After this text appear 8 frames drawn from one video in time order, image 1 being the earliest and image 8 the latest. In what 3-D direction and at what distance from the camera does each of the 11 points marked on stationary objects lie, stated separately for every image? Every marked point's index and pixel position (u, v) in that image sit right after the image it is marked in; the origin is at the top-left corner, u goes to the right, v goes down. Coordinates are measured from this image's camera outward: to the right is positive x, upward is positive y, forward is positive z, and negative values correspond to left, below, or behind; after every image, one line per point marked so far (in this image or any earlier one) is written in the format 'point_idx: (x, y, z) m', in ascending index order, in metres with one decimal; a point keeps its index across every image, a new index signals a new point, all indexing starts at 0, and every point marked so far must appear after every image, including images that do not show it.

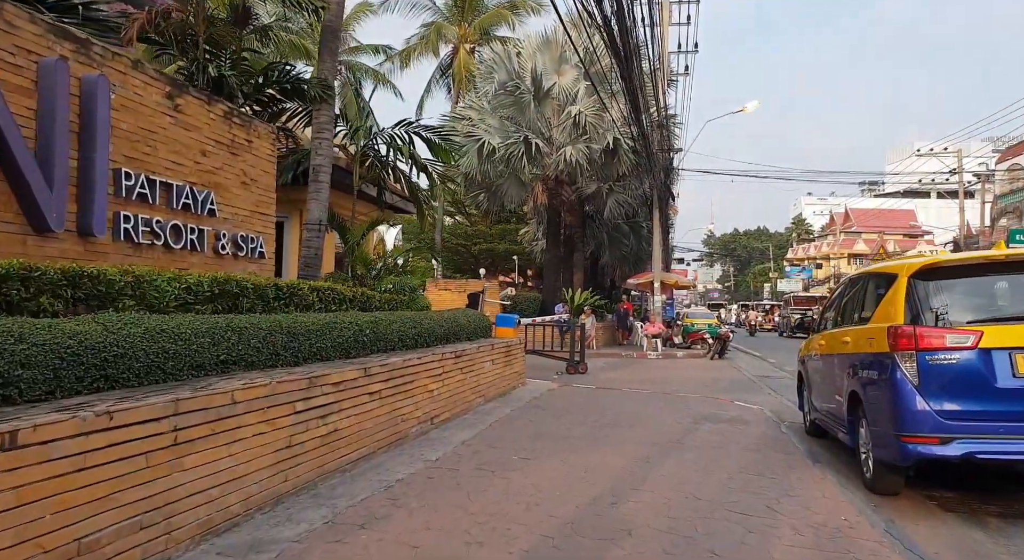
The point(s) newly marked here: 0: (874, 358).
0: (+3.3, -0.7, +5.8) m
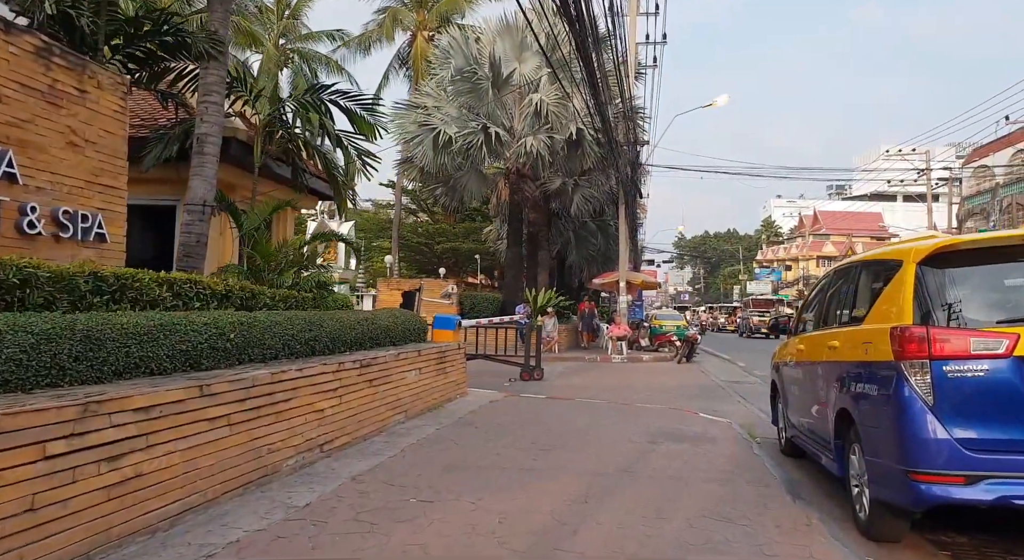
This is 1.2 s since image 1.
0: (+2.6, -0.6, +4.5) m
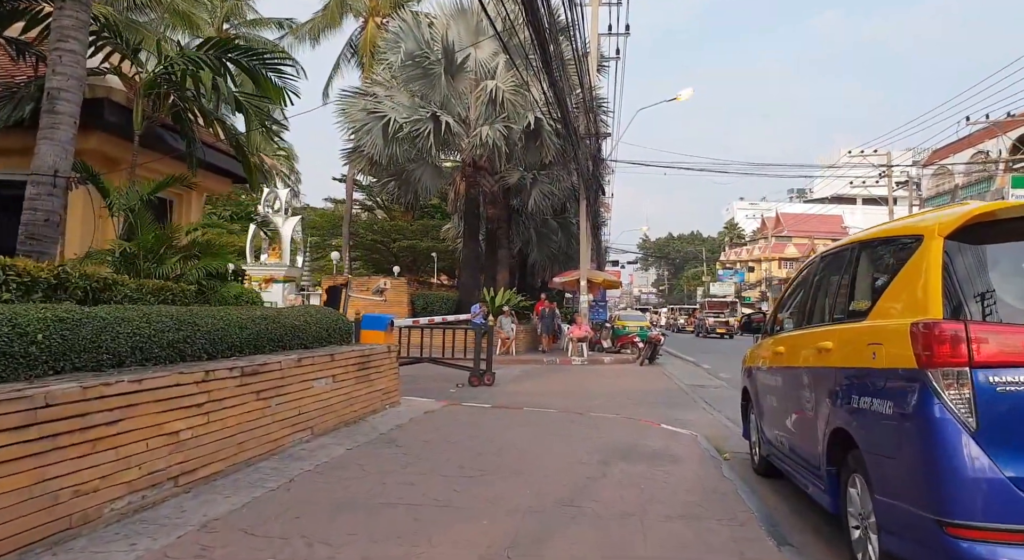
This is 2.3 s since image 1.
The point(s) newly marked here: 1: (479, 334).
0: (+2.0, -0.5, +3.4) m
1: (-0.6, -1.2, +13.7) m
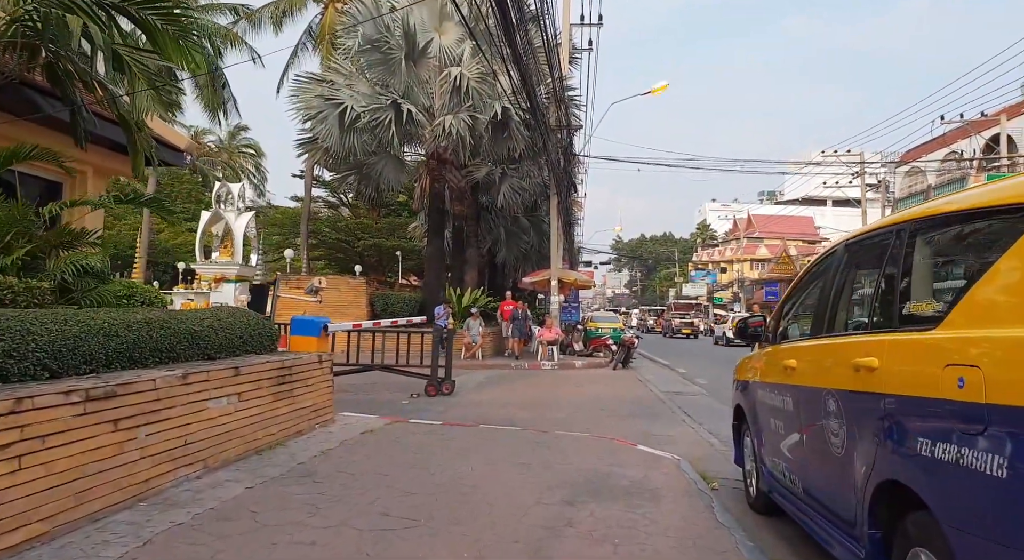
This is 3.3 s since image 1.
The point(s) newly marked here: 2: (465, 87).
0: (+1.7, -0.5, +2.3) m
1: (-1.3, -1.2, +12.5) m
2: (-1.5, +5.9, +19.2) m
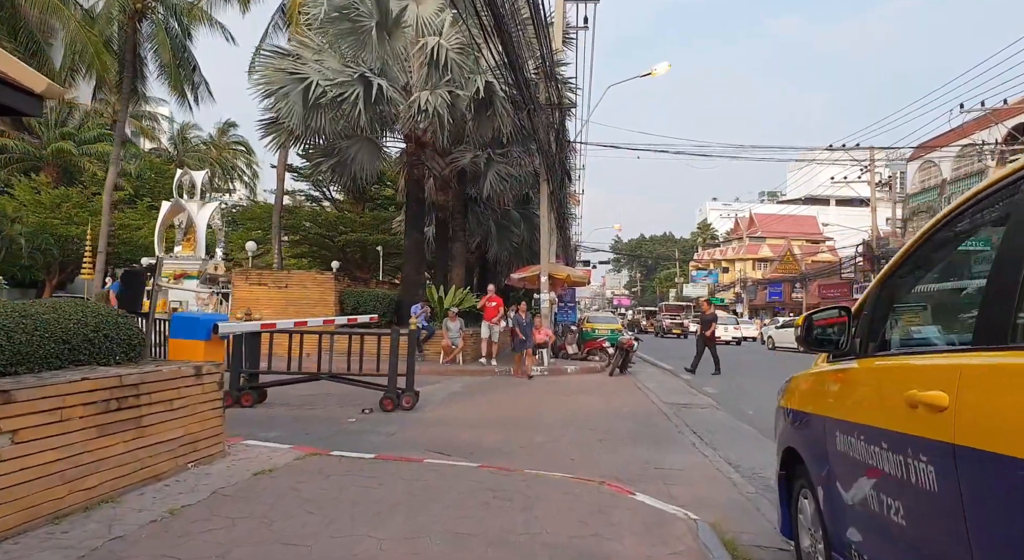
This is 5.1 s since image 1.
0: (+1.3, -0.3, +0.3) m
1: (-1.7, -1.0, +10.5) m
2: (-1.9, +6.0, +17.2) m
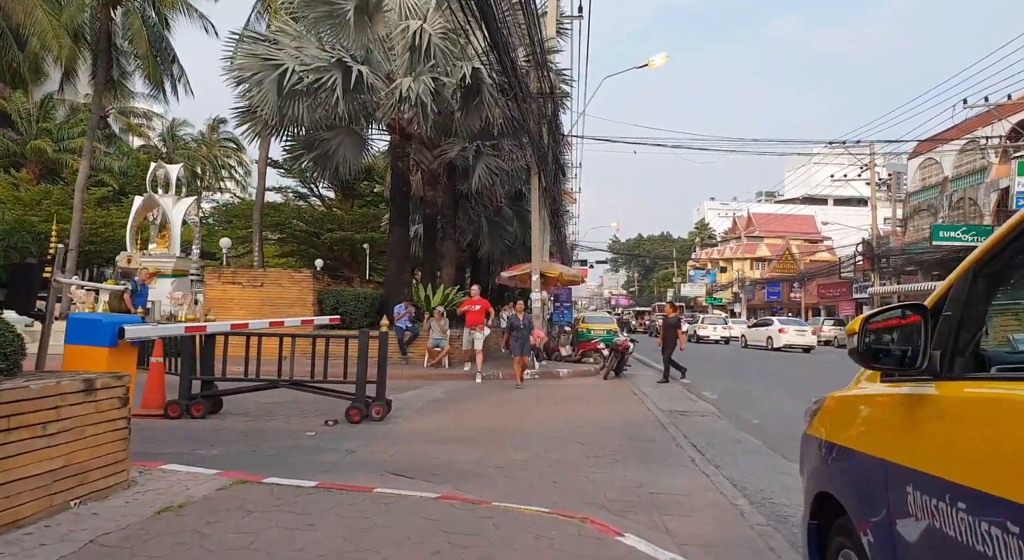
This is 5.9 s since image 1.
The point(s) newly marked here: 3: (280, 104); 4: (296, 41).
0: (+1.0, -0.3, -0.7) m
1: (-2.0, -1.0, +9.5) m
2: (-2.2, +6.1, +16.3) m
3: (-6.0, +4.6, +16.7) m
4: (-5.9, +6.6, +17.1) m
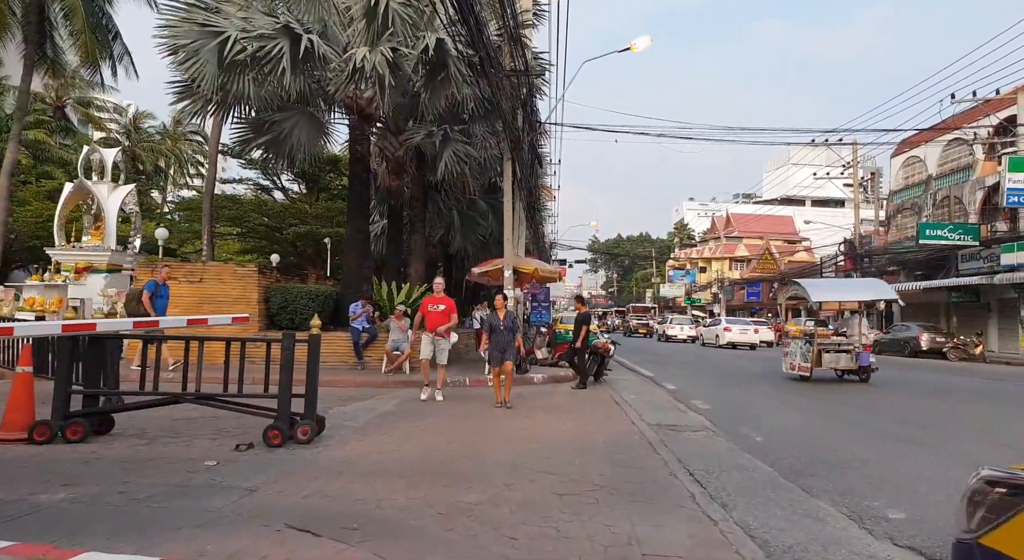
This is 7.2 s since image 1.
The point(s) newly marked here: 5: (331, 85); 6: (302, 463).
0: (+0.8, -0.2, -2.2) m
1: (-2.5, -0.9, +7.8) m
2: (-2.9, +6.2, +14.6) m
3: (-6.7, +4.7, +14.8) m
4: (-6.7, +6.7, +15.3) m
5: (-4.6, +4.9, +15.9) m
6: (-2.2, -1.9, +6.6) m
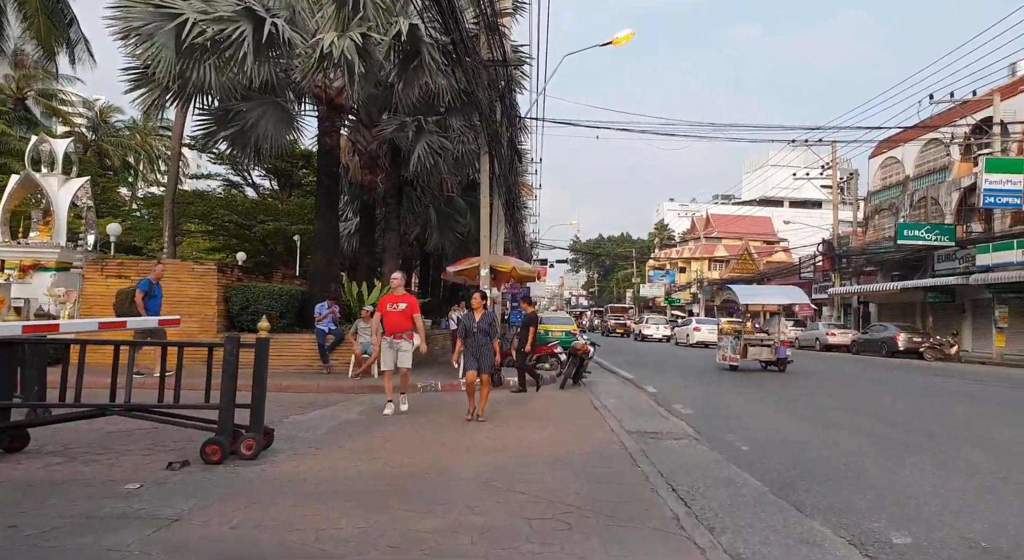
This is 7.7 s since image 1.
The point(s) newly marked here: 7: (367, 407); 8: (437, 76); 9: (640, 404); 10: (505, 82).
0: (+0.8, -0.2, -2.9) m
1: (-2.9, -0.8, +7.1) m
2: (-3.4, +6.2, +13.8) m
3: (-7.3, +4.8, +14.0) m
4: (-7.2, +6.7, +14.4) m
5: (-5.2, +5.0, +15.1) m
6: (-2.5, -1.9, +5.8) m
7: (-2.4, -2.1, +10.6) m
8: (-1.8, +4.9, +15.2) m
9: (+2.6, -2.4, +12.4) m
10: (-0.2, +5.4, +17.3) m
